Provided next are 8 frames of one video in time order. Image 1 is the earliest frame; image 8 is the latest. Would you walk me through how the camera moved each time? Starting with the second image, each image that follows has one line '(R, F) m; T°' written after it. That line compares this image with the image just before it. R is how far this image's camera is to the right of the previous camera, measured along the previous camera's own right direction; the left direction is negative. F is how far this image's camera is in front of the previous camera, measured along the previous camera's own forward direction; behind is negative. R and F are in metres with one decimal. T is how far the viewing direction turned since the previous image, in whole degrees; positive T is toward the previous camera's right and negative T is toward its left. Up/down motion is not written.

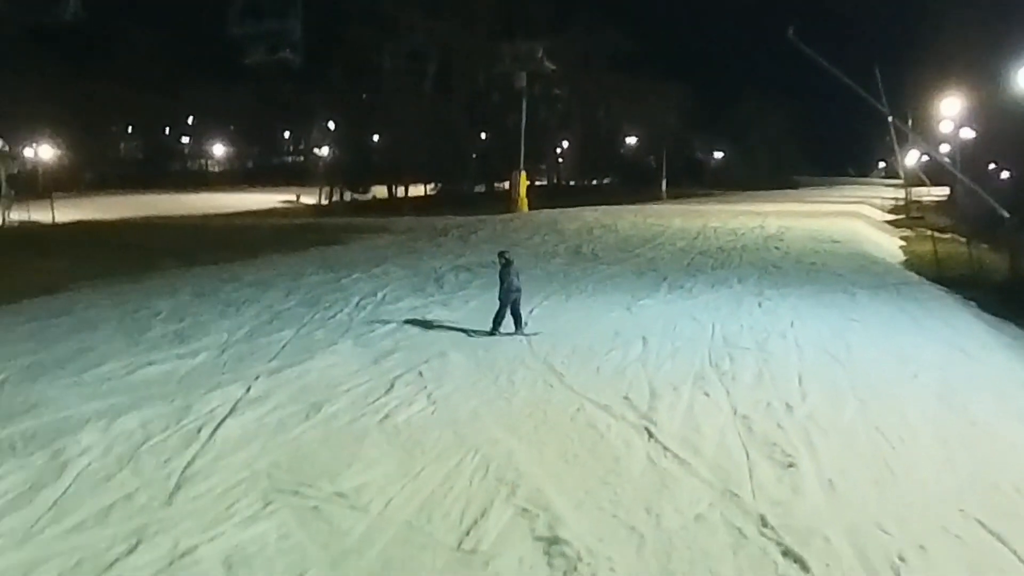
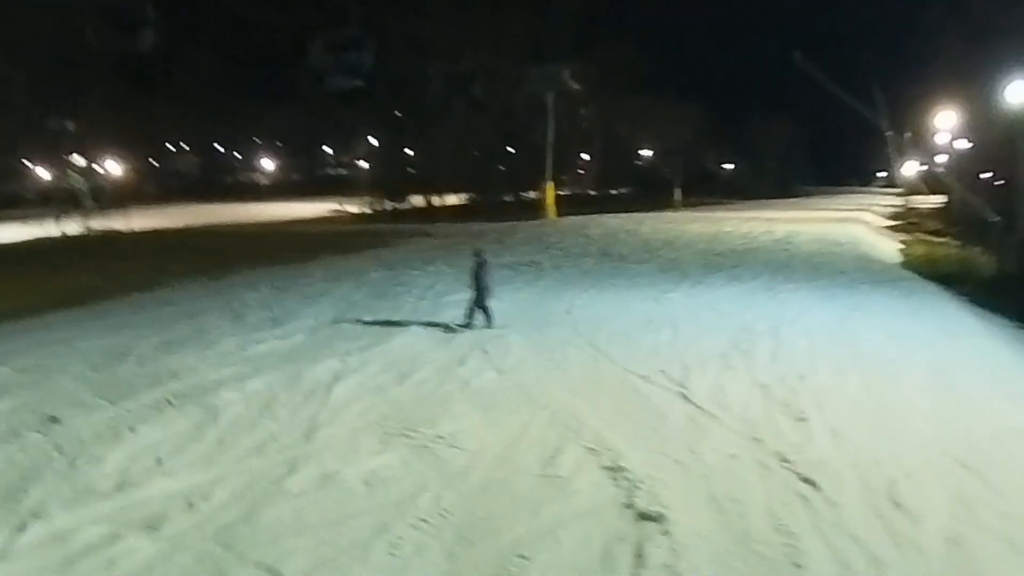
(-0.8, -1.6) m; 0°
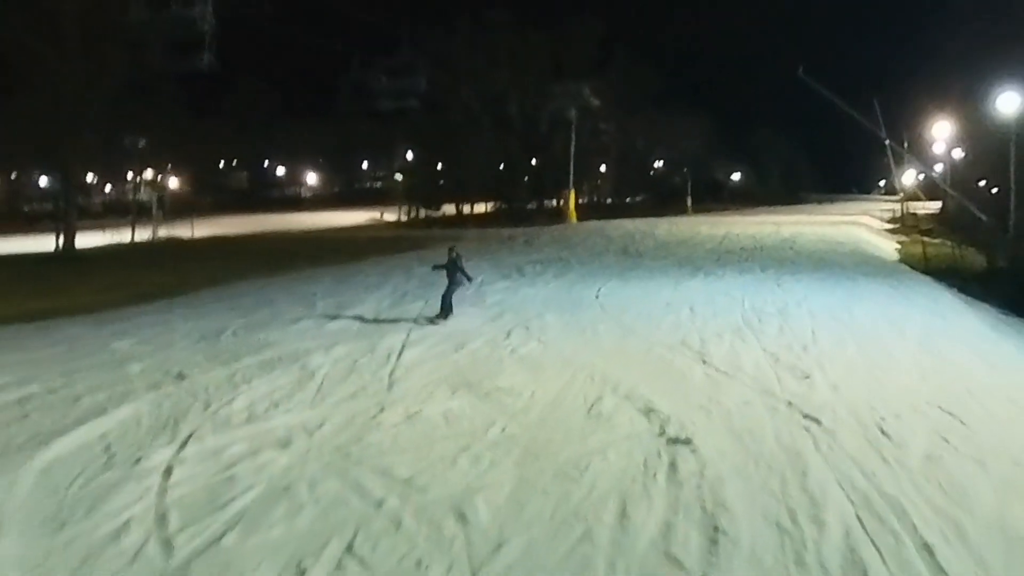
(-0.6, -1.6) m; -1°
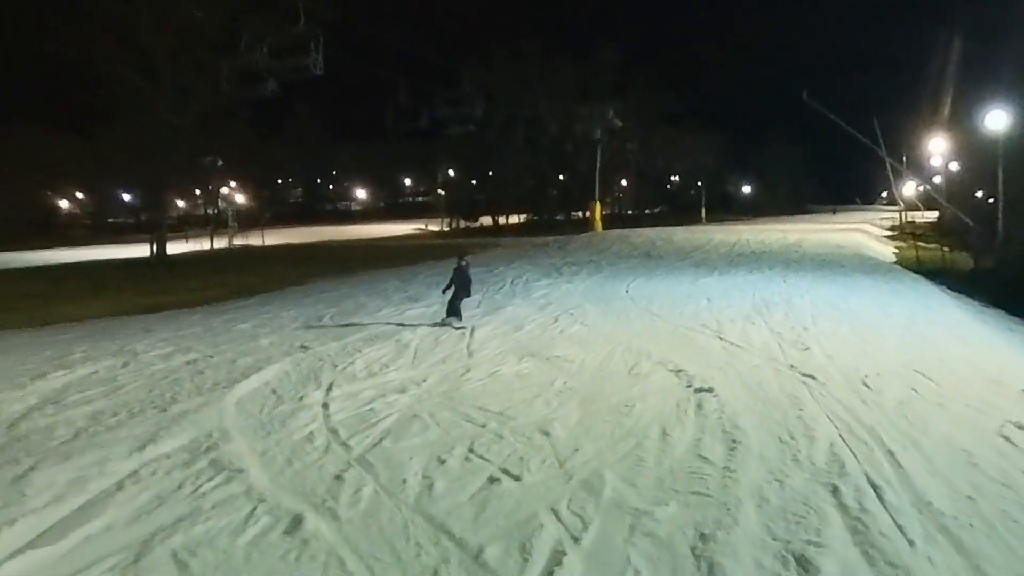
(-0.8, -2.4) m; -1°
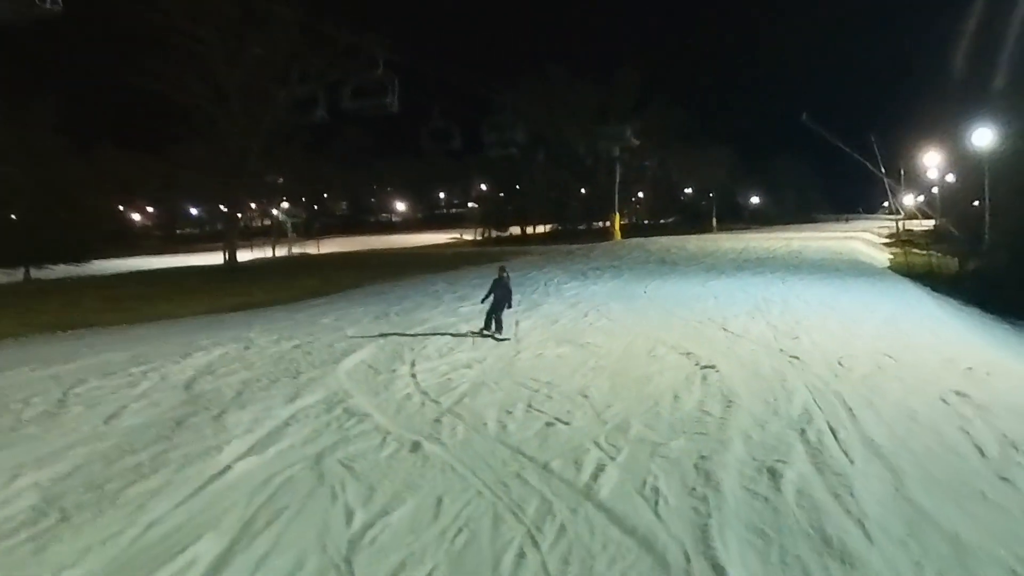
(-0.6, -2.7) m; -1°
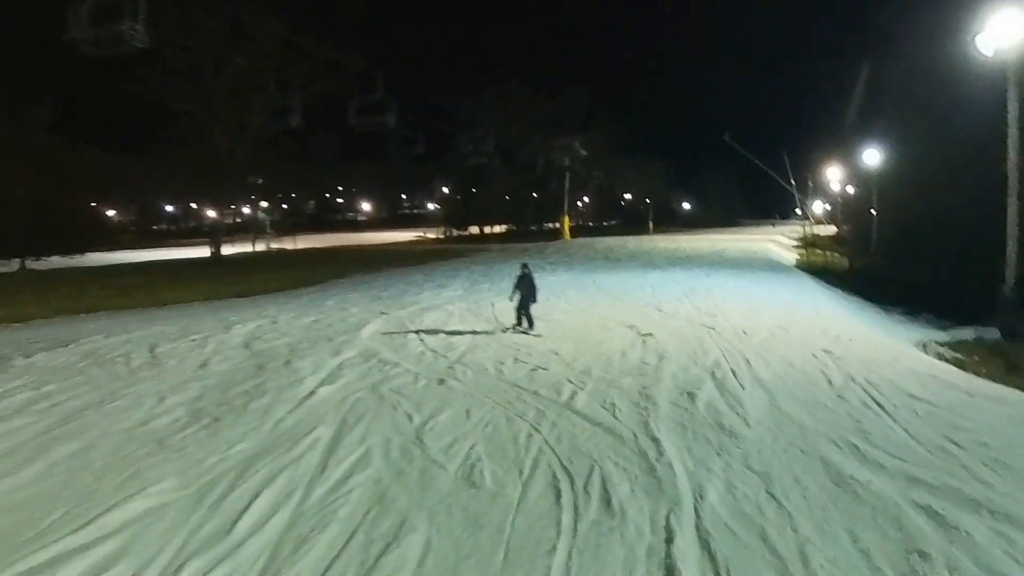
(-1.2, -3.5) m; +6°
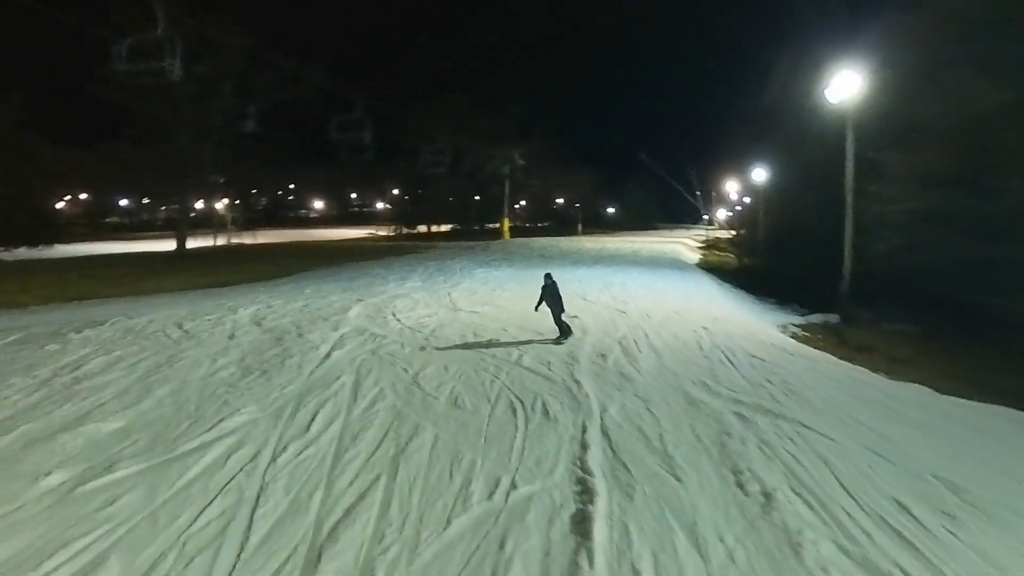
(-0.8, -4.2) m; +6°
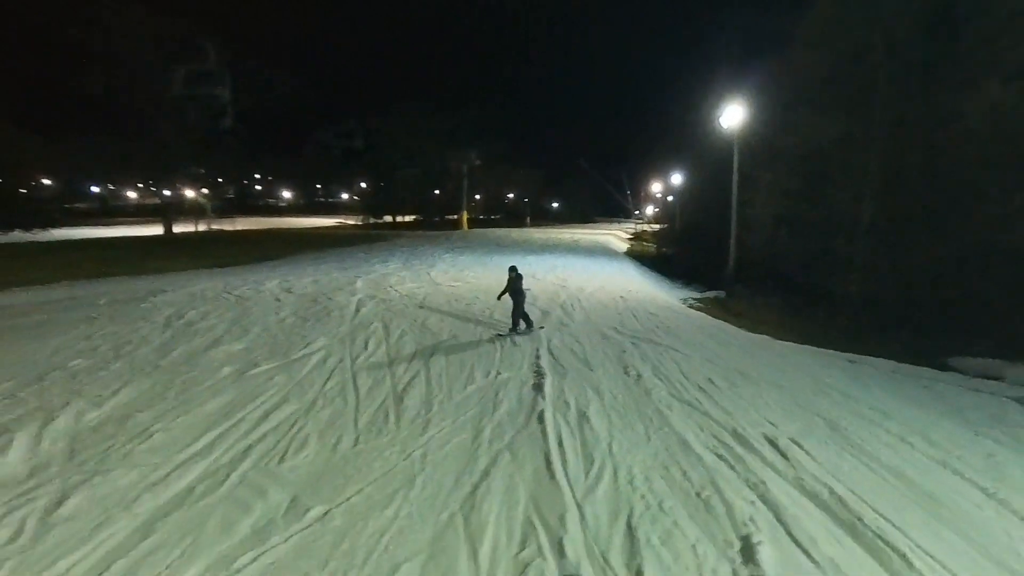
(-1.1, -6.7) m; +5°
